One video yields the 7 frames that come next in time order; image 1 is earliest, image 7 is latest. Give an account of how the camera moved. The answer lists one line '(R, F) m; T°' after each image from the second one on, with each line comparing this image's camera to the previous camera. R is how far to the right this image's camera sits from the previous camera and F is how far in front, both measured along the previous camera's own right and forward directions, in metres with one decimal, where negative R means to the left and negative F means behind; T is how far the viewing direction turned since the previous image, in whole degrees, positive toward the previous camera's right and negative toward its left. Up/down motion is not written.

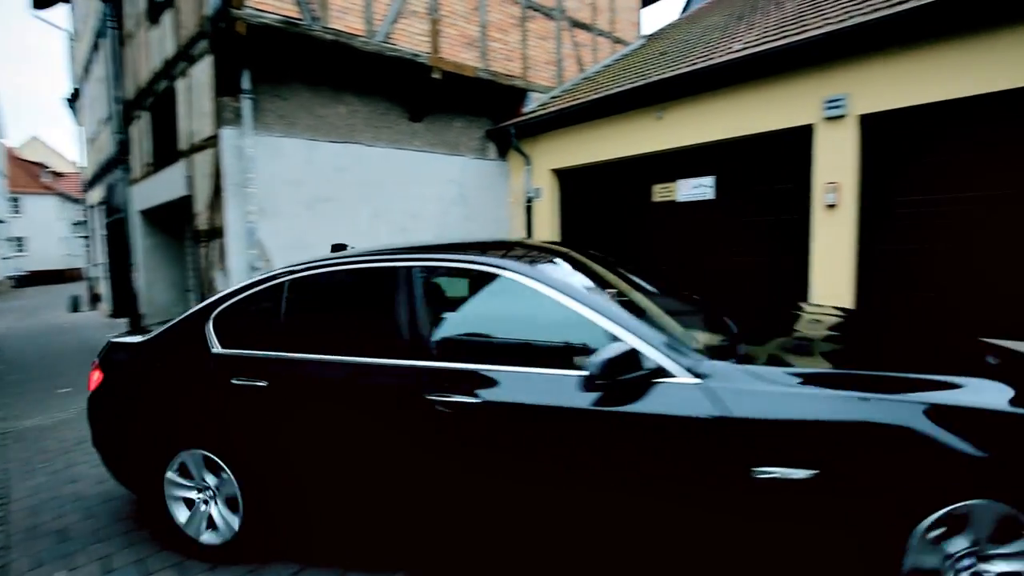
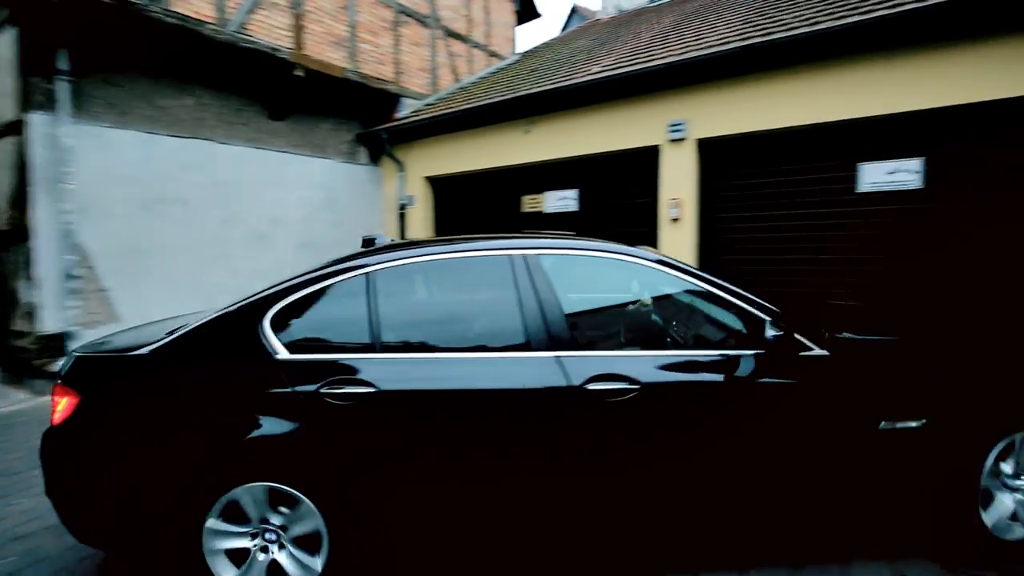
(+0.2, 0.0) m; +12°
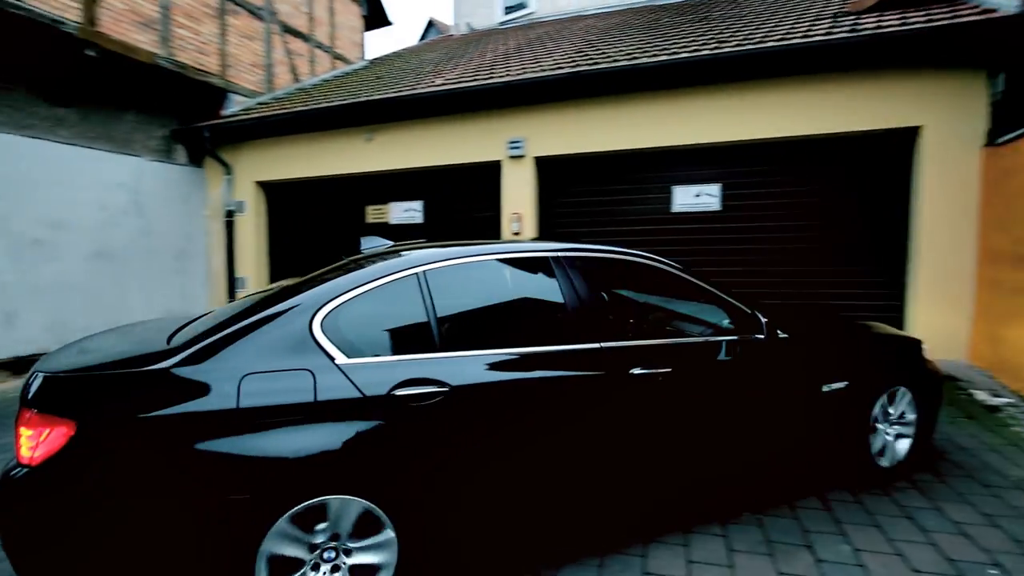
(+0.3, +0.1) m; +15°
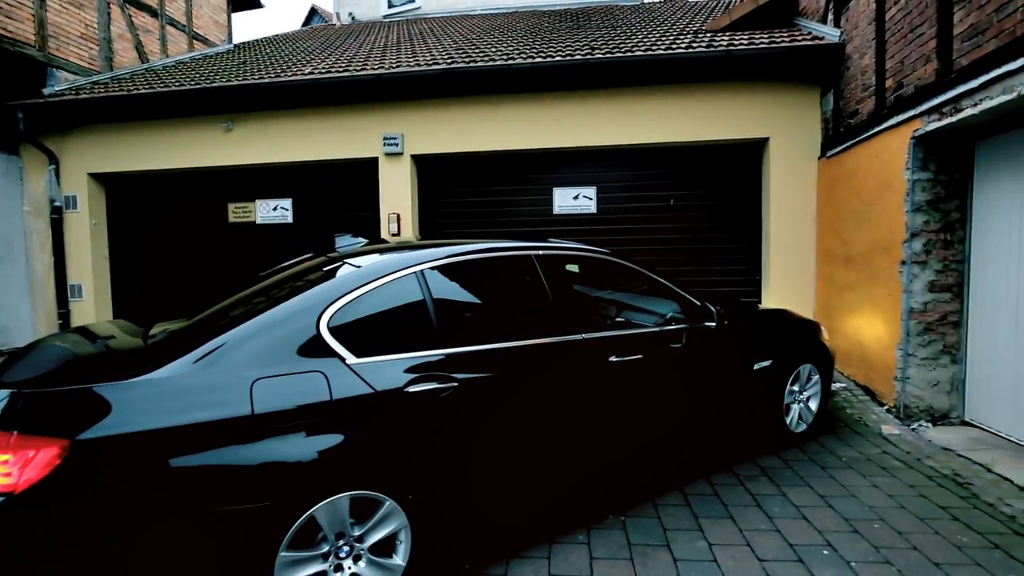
(+0.2, +0.2) m; +11°
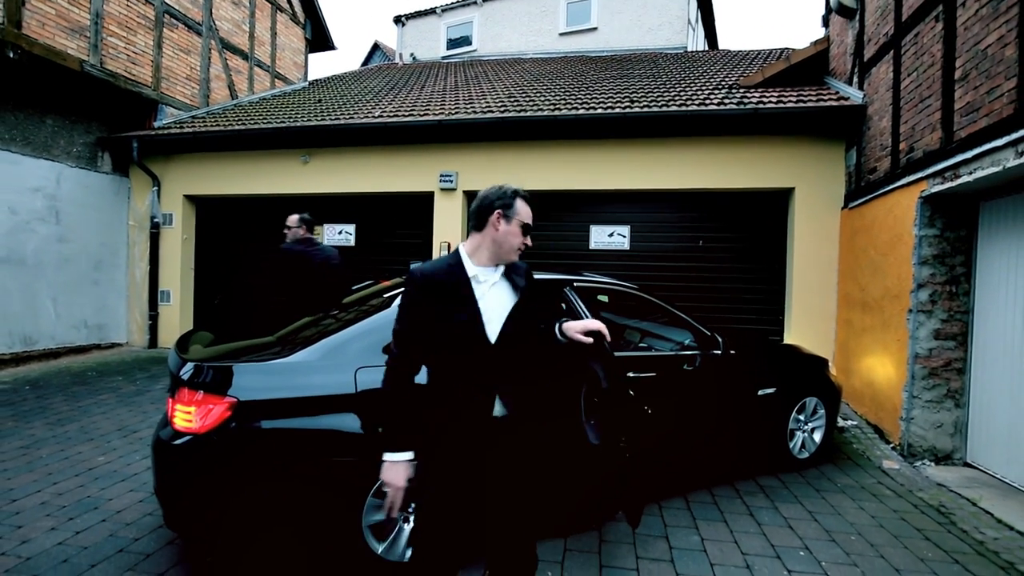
(0.0, -0.6) m; -4°
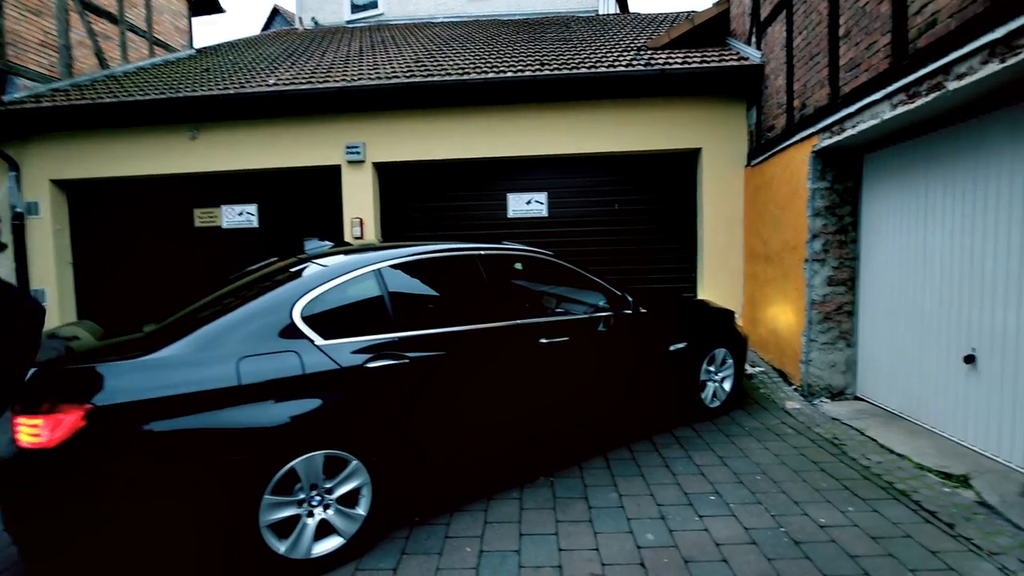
(+0.2, +0.1) m; +7°
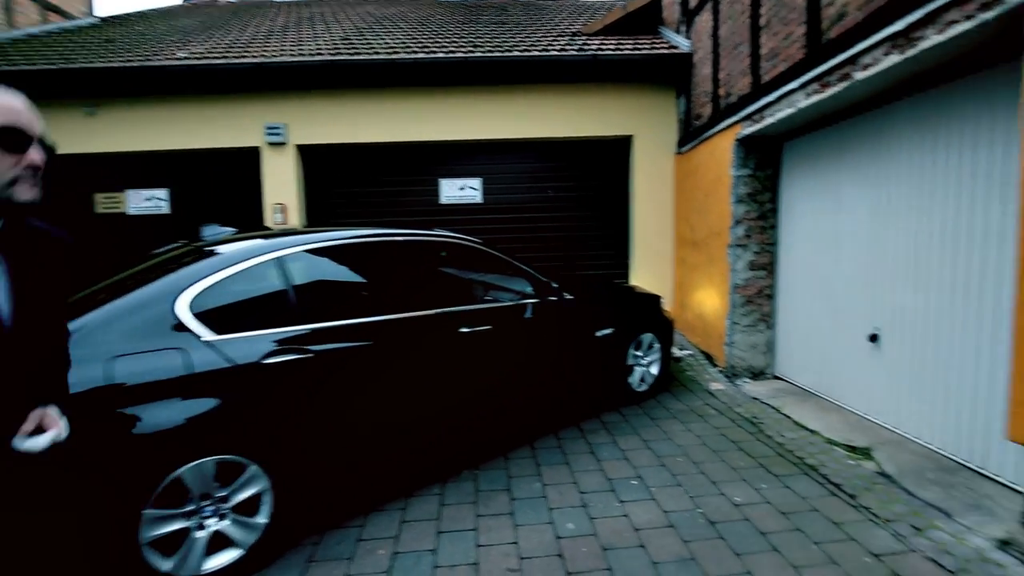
(+0.2, +0.1) m; +6°
